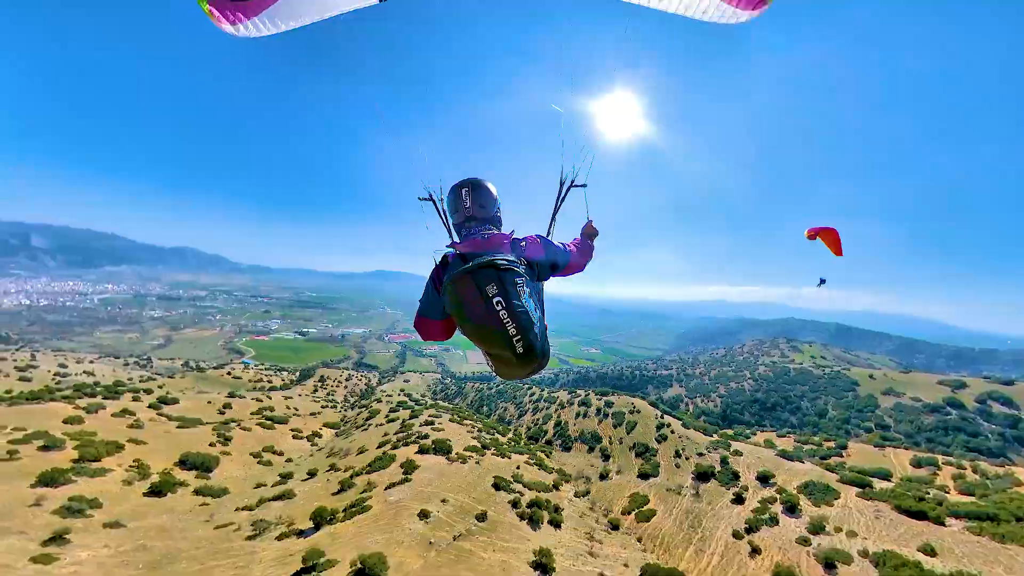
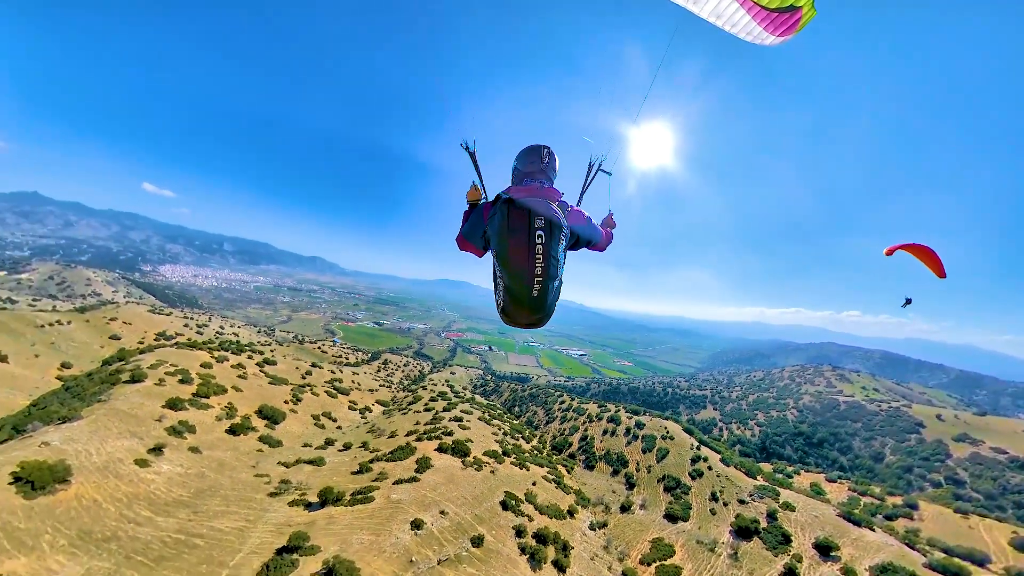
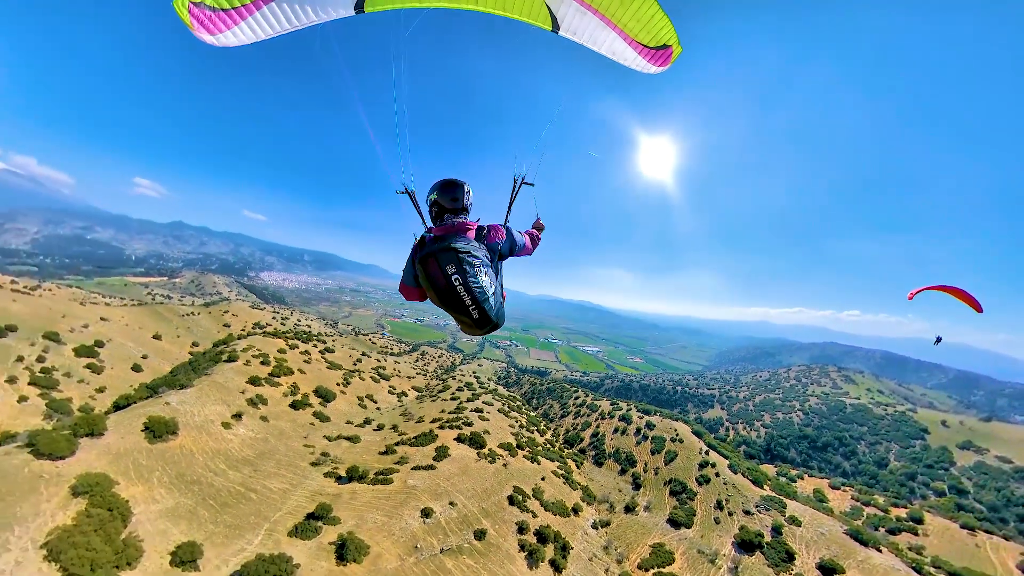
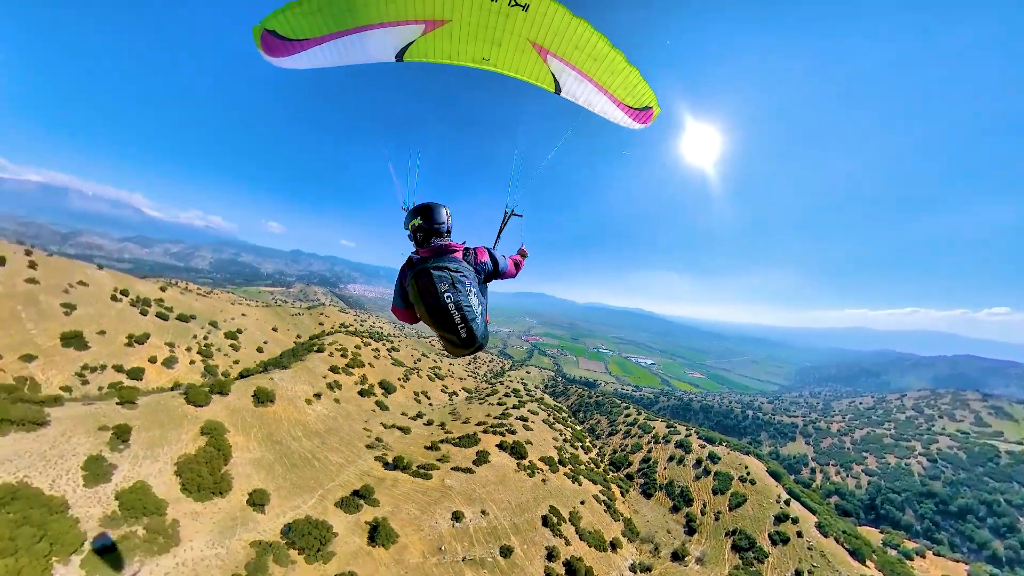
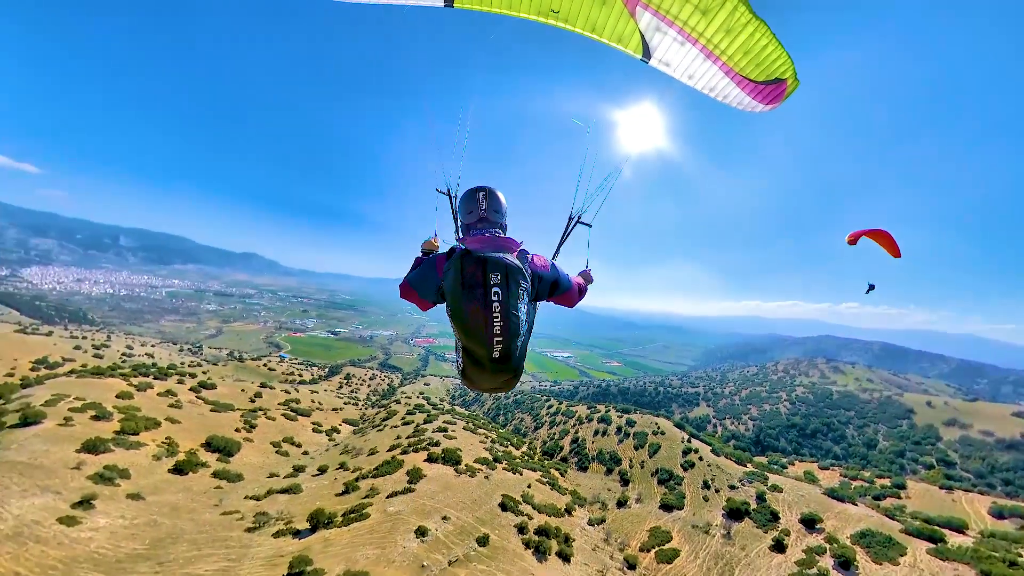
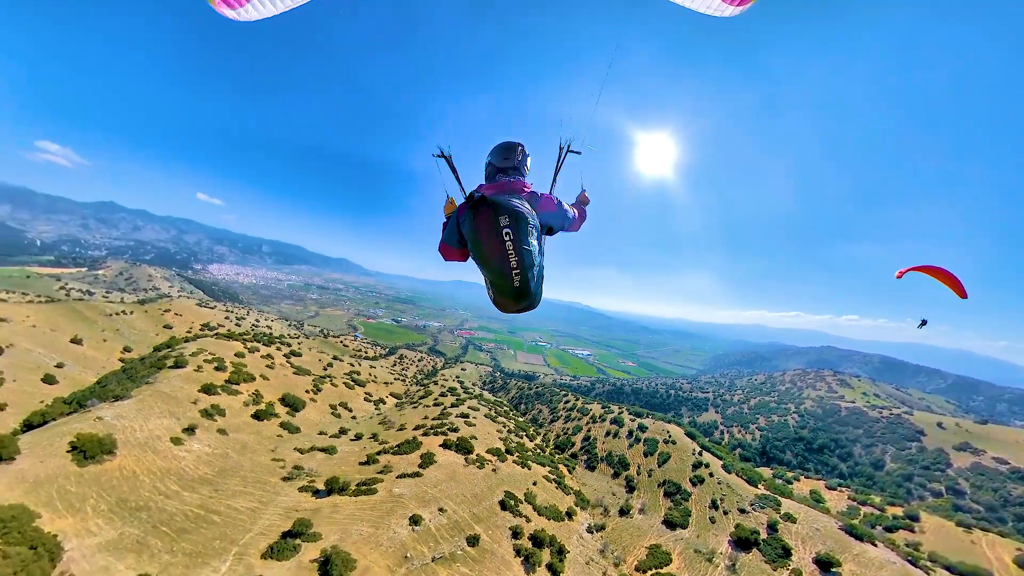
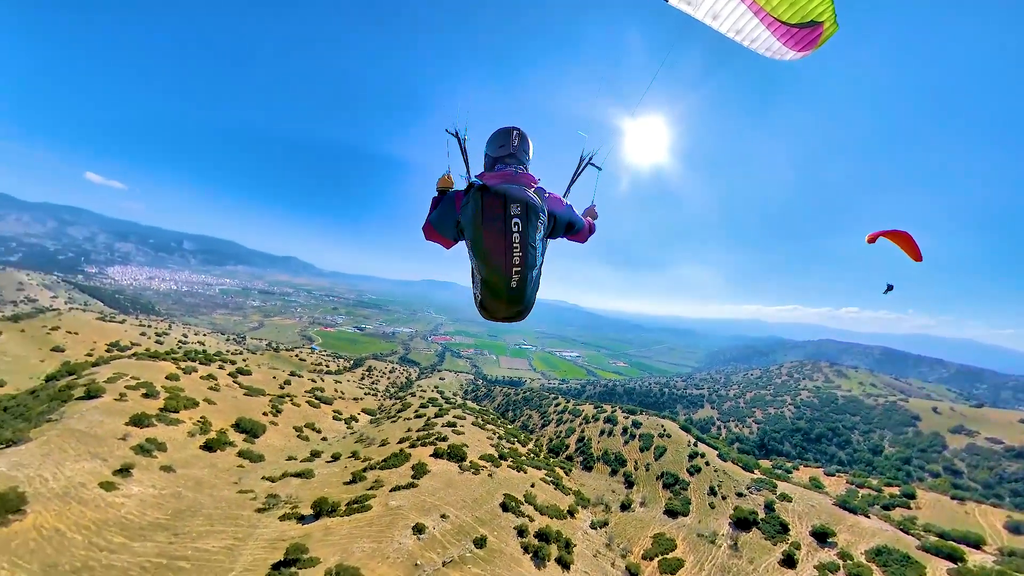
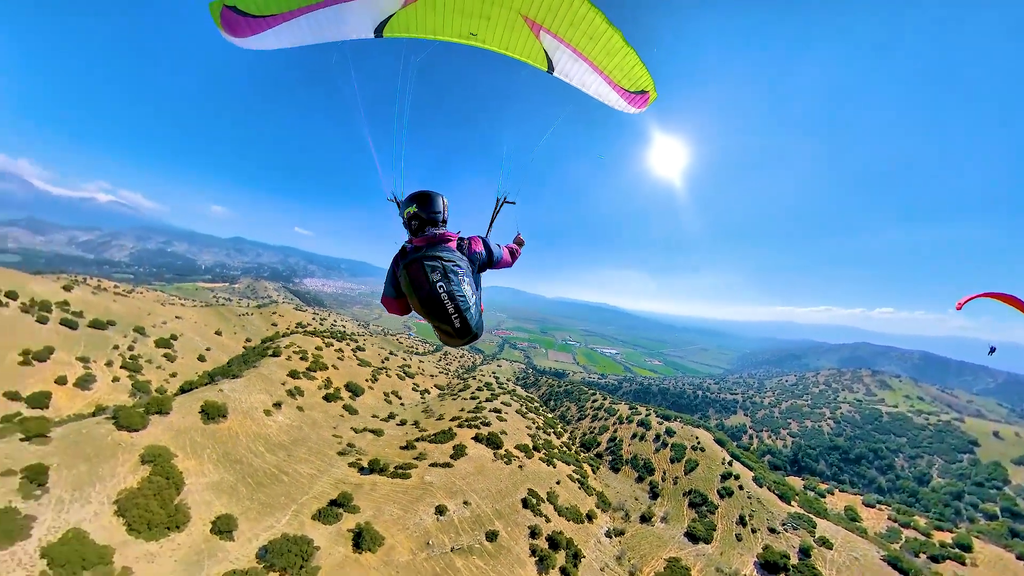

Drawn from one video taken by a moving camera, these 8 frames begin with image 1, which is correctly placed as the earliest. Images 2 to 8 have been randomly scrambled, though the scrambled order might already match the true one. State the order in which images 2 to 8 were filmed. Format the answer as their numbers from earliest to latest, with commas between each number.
5, 7, 2, 6, 3, 8, 4
